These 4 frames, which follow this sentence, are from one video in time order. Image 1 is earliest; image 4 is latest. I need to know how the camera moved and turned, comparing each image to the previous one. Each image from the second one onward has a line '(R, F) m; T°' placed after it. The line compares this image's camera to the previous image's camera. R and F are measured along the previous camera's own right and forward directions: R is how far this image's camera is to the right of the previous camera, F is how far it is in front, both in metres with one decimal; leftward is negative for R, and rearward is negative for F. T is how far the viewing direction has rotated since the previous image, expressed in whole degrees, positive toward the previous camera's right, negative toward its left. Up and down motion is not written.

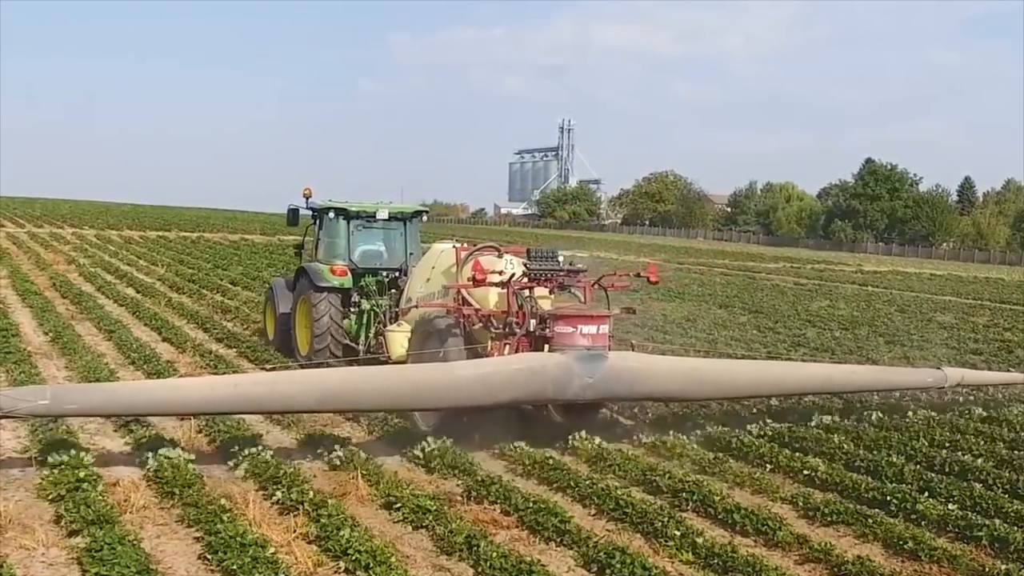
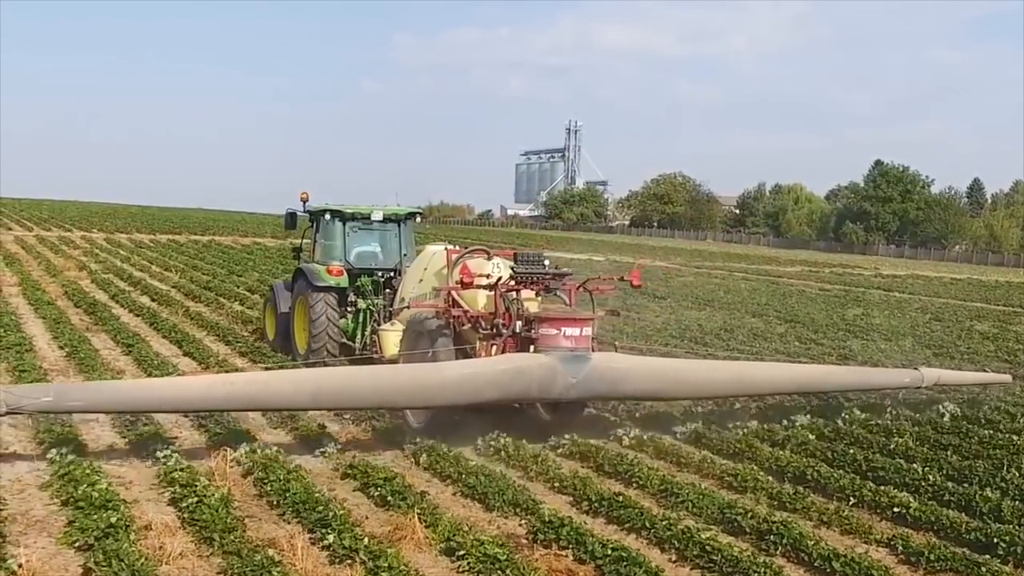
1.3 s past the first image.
(+0.2, -0.2) m; -1°
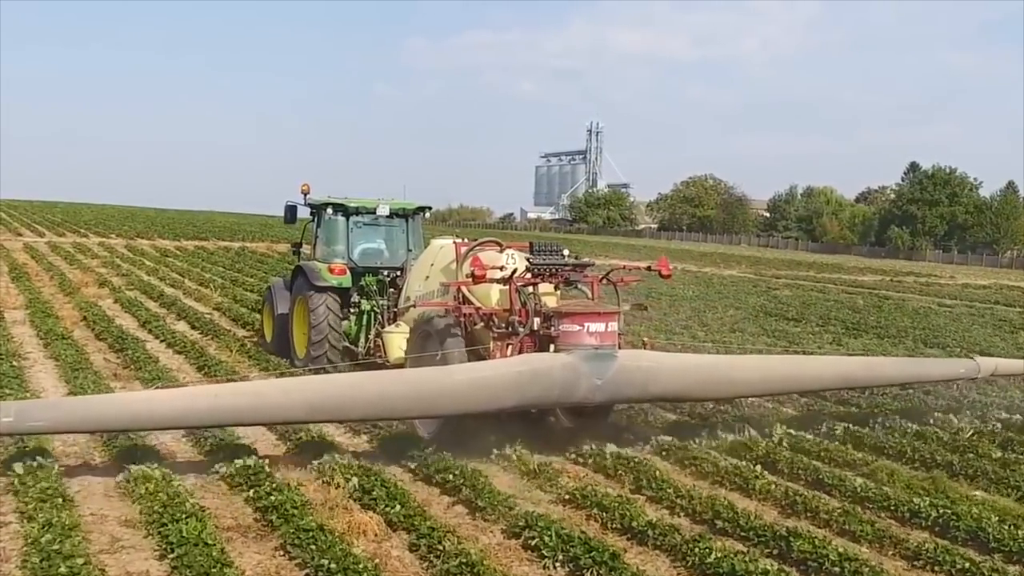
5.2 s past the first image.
(0.0, +0.8) m; -1°
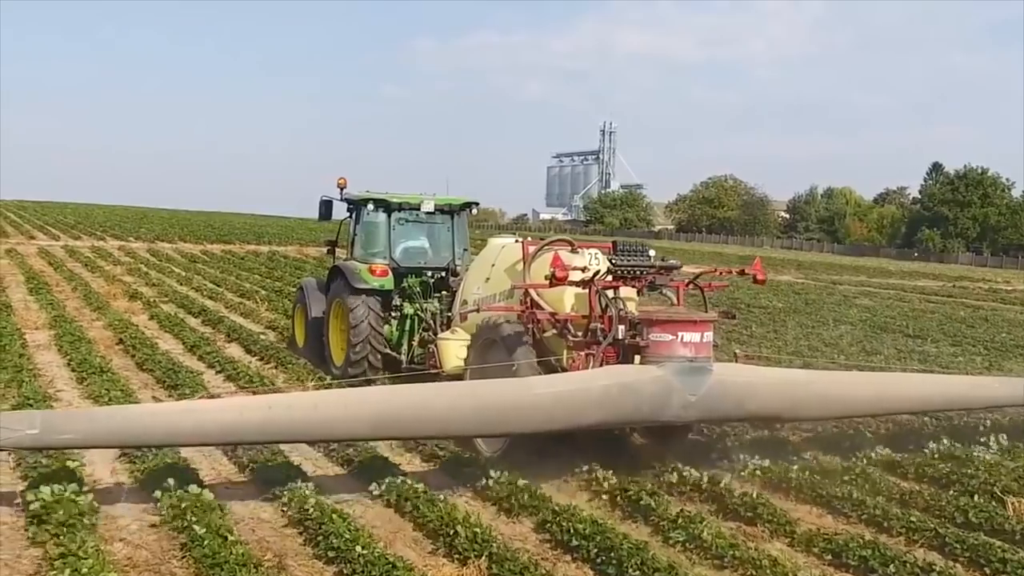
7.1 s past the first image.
(-0.6, +0.8) m; +1°
